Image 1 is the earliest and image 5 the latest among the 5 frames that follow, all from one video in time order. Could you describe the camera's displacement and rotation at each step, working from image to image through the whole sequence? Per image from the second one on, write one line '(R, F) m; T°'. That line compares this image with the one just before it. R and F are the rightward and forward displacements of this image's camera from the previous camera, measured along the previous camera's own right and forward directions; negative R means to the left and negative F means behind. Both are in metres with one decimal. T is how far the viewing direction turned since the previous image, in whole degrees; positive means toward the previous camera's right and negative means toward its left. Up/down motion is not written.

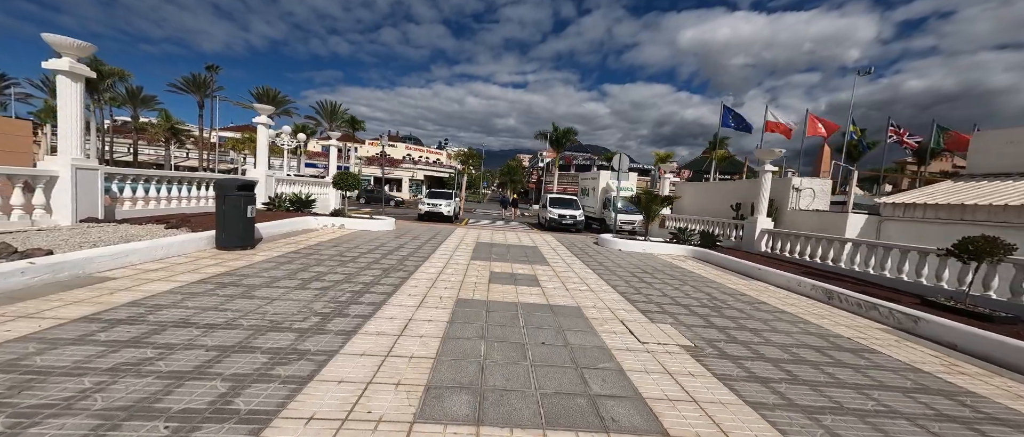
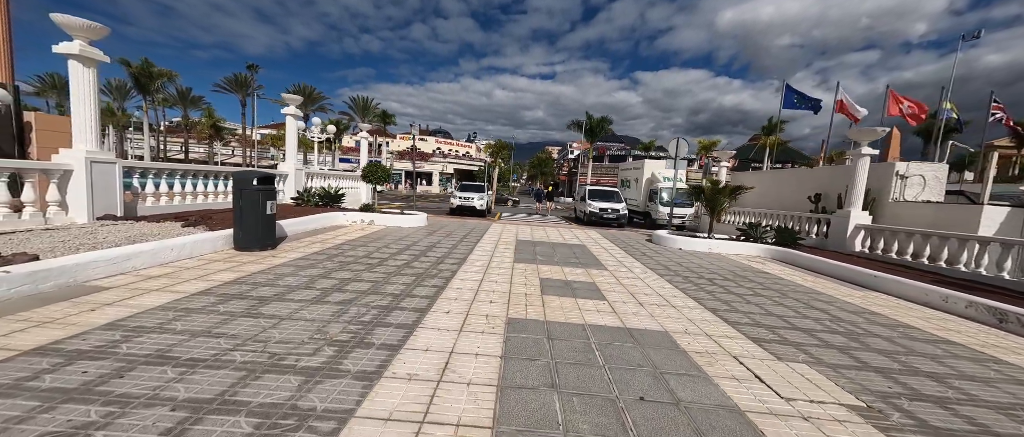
(-0.4, +1.1) m; -4°
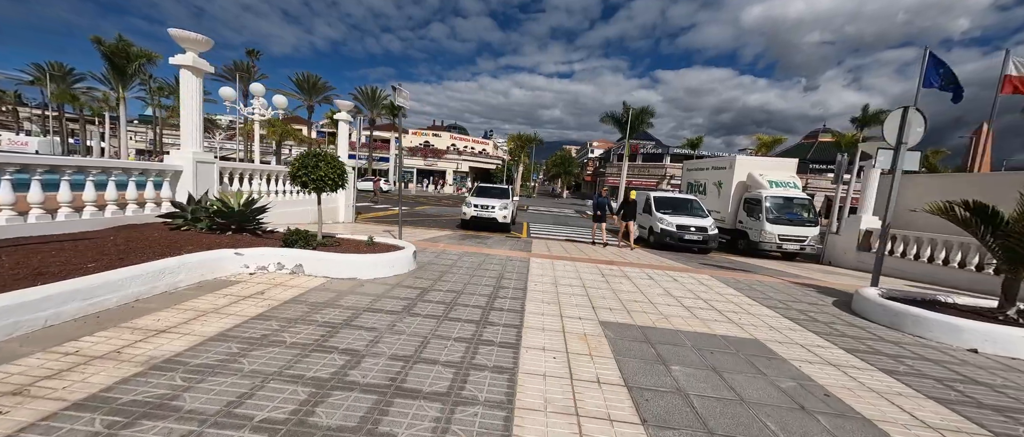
(-0.8, +4.1) m; -2°
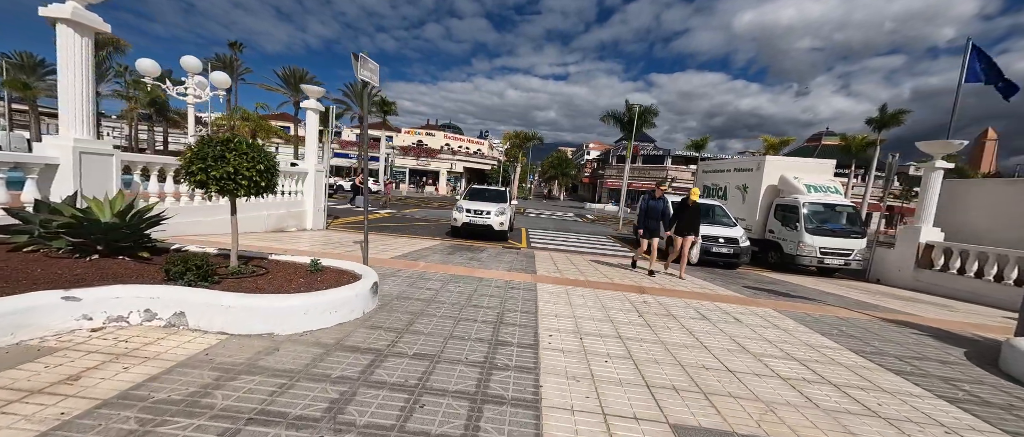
(-0.1, +2.0) m; +1°
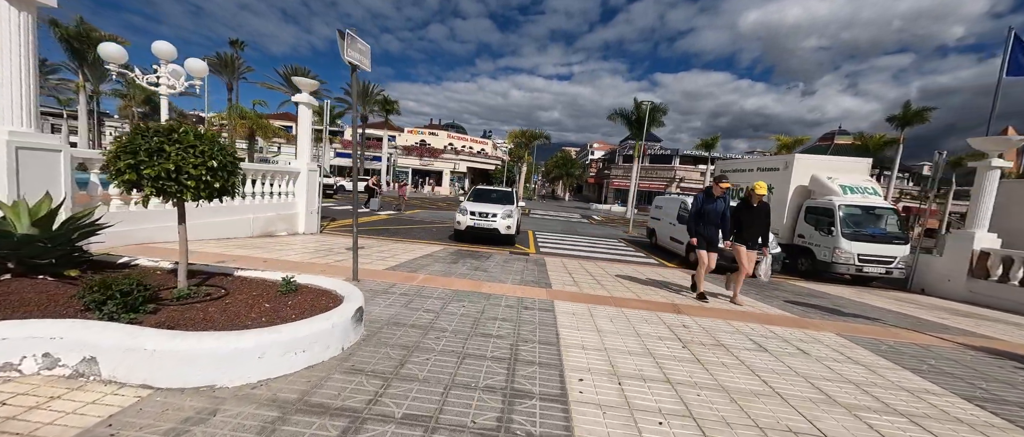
(-0.1, +0.9) m; -1°
